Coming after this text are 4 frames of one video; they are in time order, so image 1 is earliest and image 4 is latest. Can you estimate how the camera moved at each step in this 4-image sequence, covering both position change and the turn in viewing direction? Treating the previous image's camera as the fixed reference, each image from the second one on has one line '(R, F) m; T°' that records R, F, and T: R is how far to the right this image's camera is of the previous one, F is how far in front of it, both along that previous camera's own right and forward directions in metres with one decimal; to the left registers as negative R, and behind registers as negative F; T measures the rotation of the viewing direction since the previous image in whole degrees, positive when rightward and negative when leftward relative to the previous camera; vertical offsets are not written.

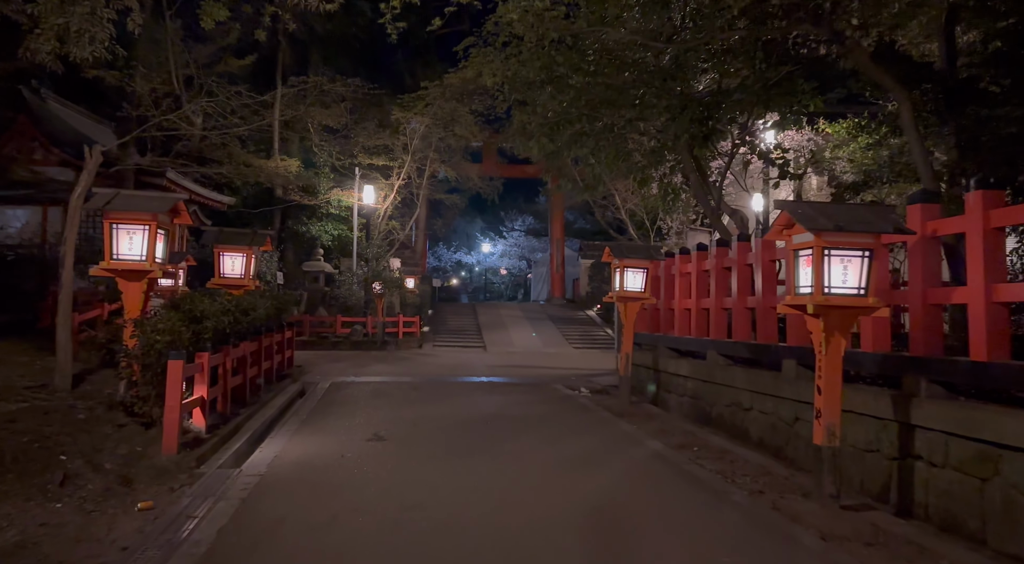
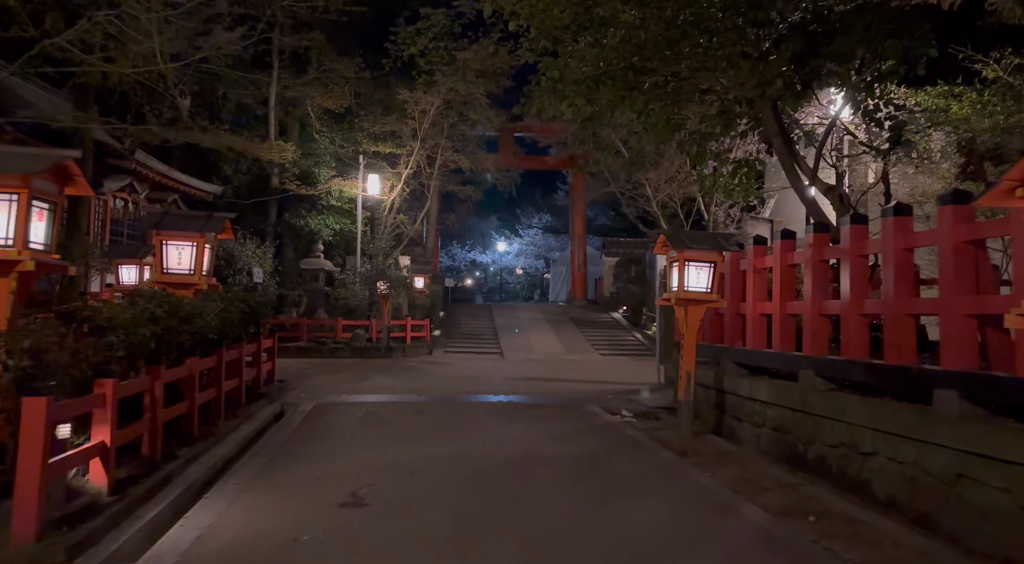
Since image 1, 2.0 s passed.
(-0.2, +2.3) m; -1°
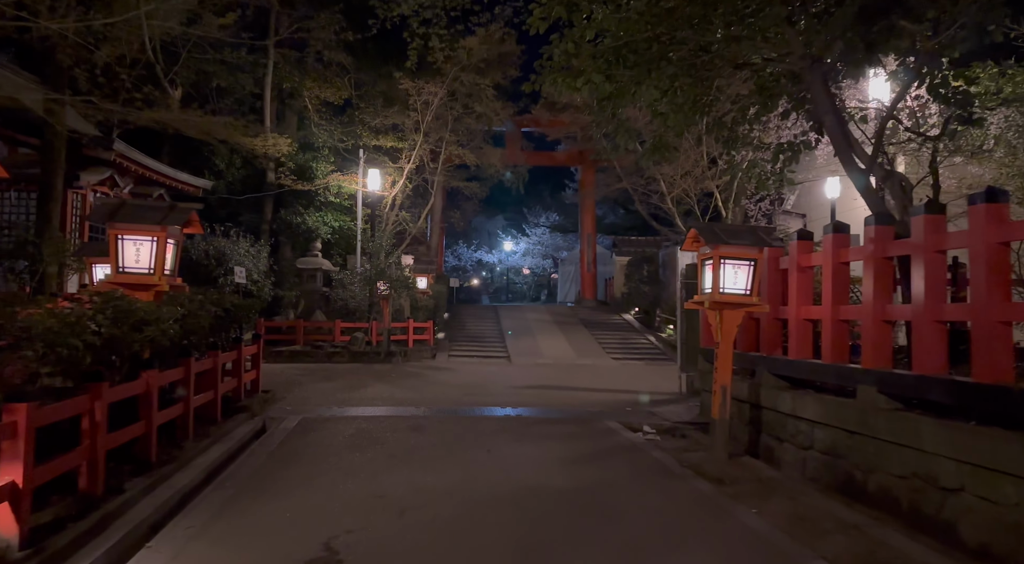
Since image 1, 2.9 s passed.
(0.0, +1.1) m; -1°
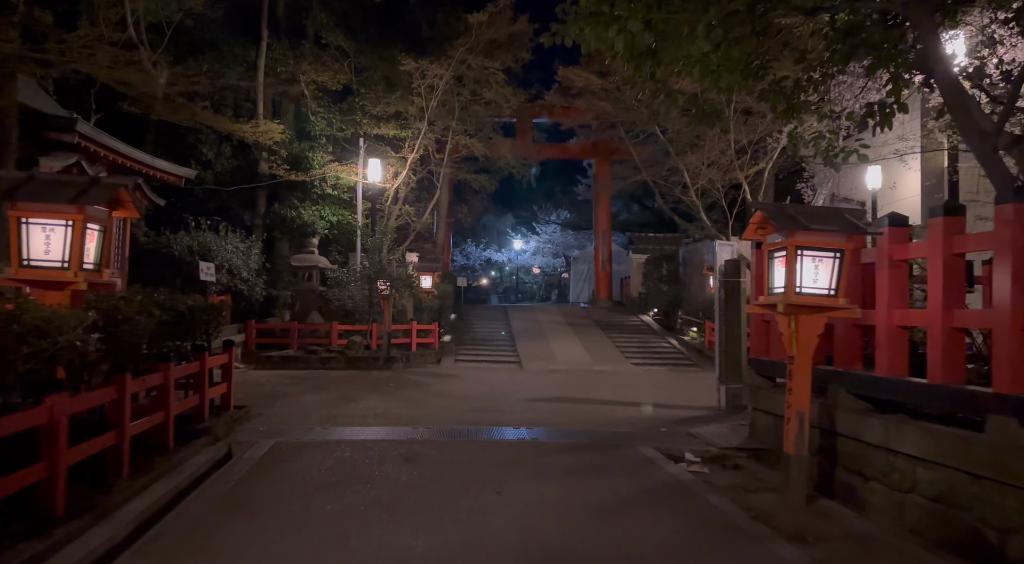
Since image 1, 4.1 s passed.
(-0.1, +1.5) m; -1°
